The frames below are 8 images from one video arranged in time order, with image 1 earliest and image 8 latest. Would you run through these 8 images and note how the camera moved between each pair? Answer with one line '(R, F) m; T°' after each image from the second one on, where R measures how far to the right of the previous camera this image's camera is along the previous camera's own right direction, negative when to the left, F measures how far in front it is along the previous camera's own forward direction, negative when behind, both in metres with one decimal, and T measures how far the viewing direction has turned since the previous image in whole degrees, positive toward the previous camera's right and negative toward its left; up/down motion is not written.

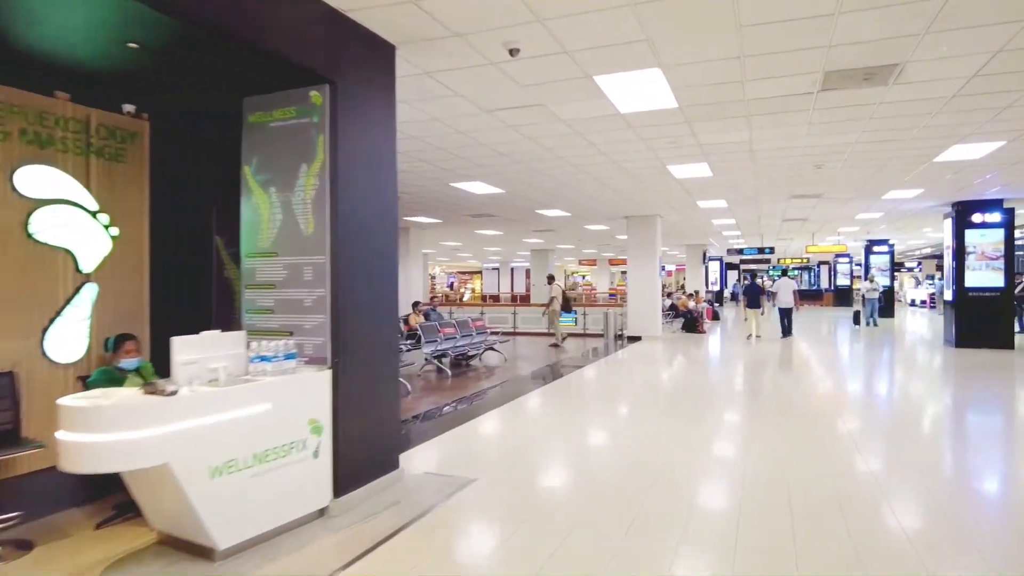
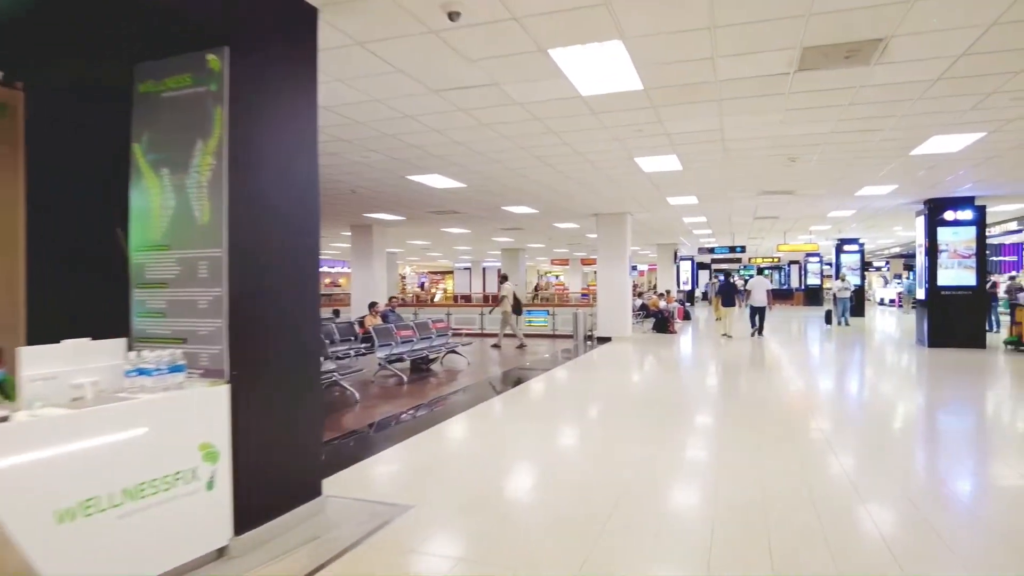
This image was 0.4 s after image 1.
(+0.1, +0.4) m; +2°
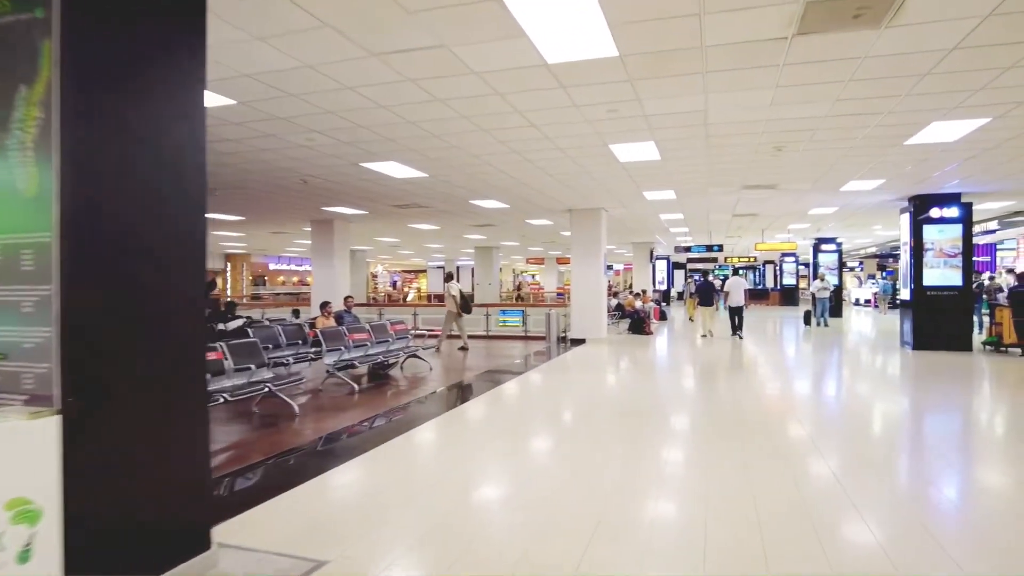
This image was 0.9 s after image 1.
(+0.1, +0.6) m; +2°
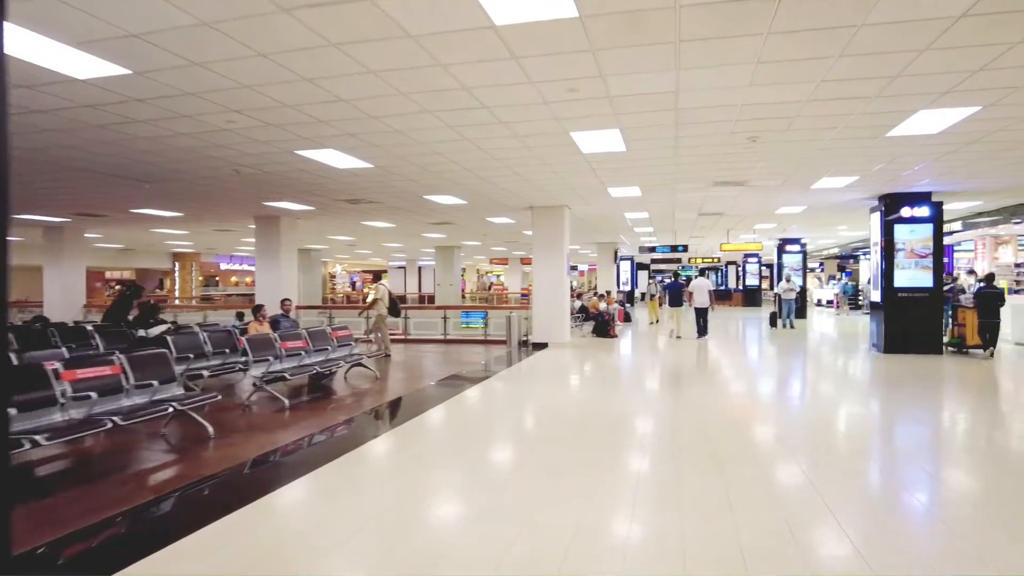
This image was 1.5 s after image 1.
(+0.1, +0.6) m; +3°
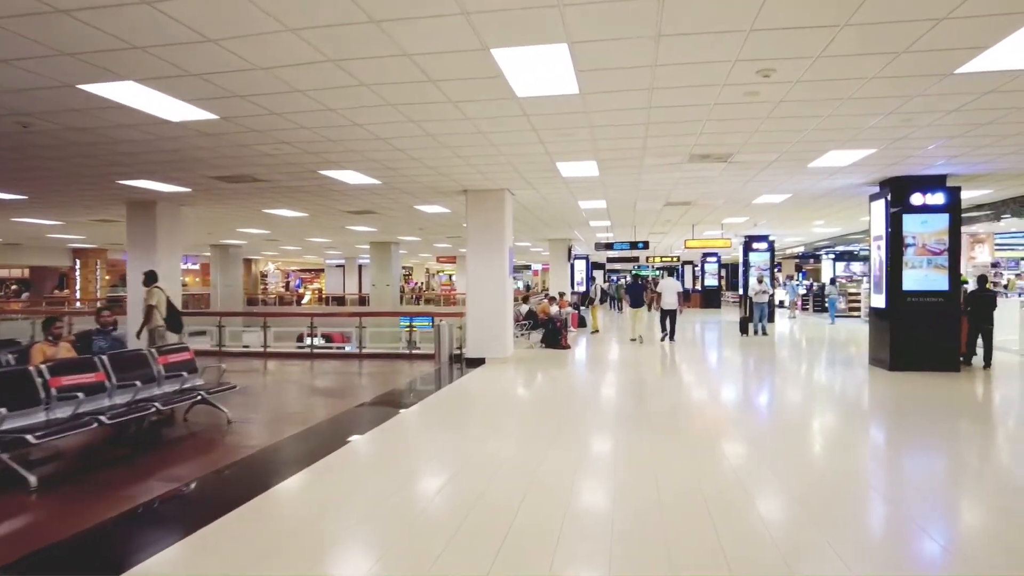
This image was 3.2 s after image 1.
(+0.3, +1.8) m; +4°
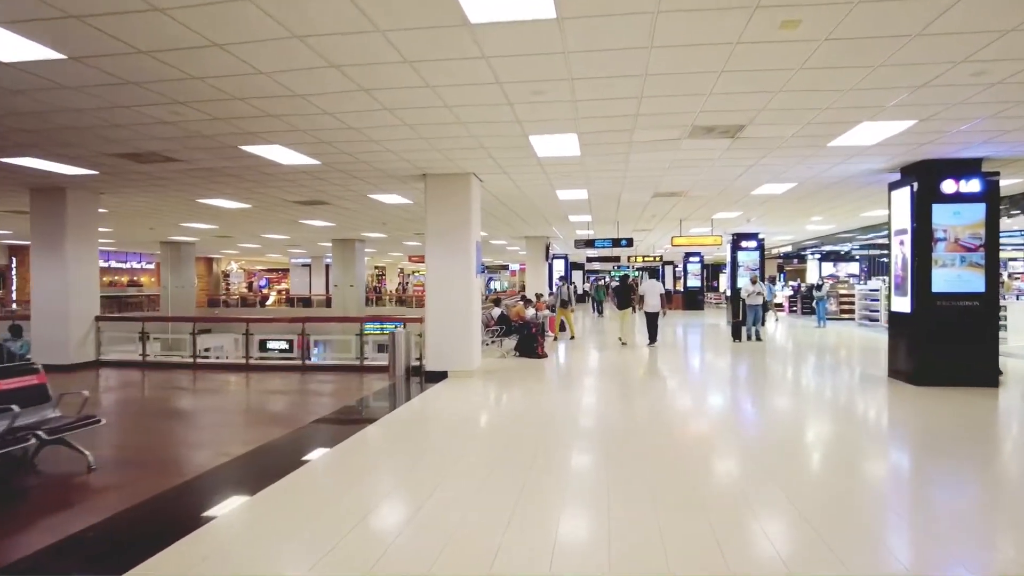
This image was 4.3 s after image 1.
(+0.1, +1.1) m; +2°
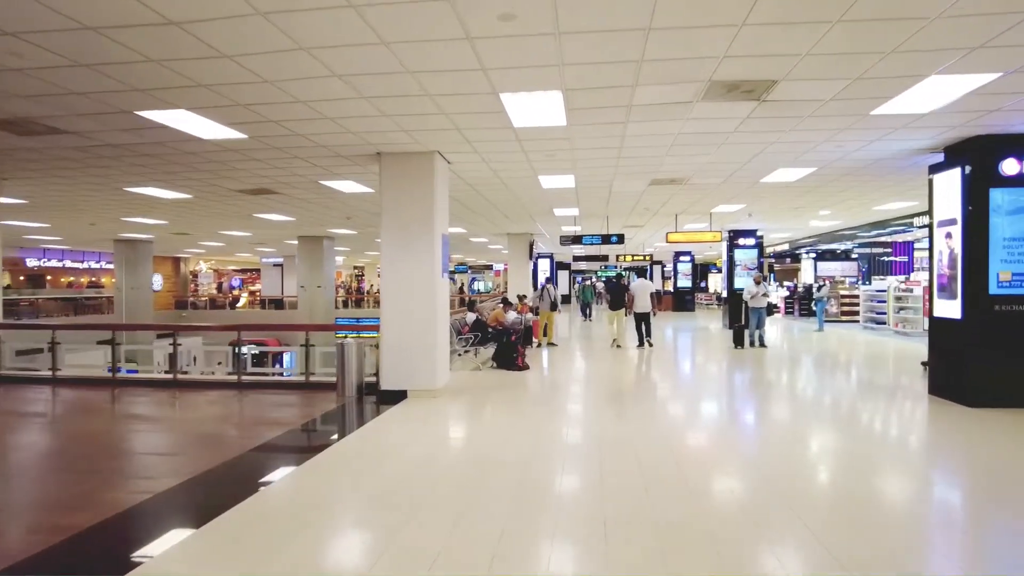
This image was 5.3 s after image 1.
(+0.1, +1.1) m; +1°
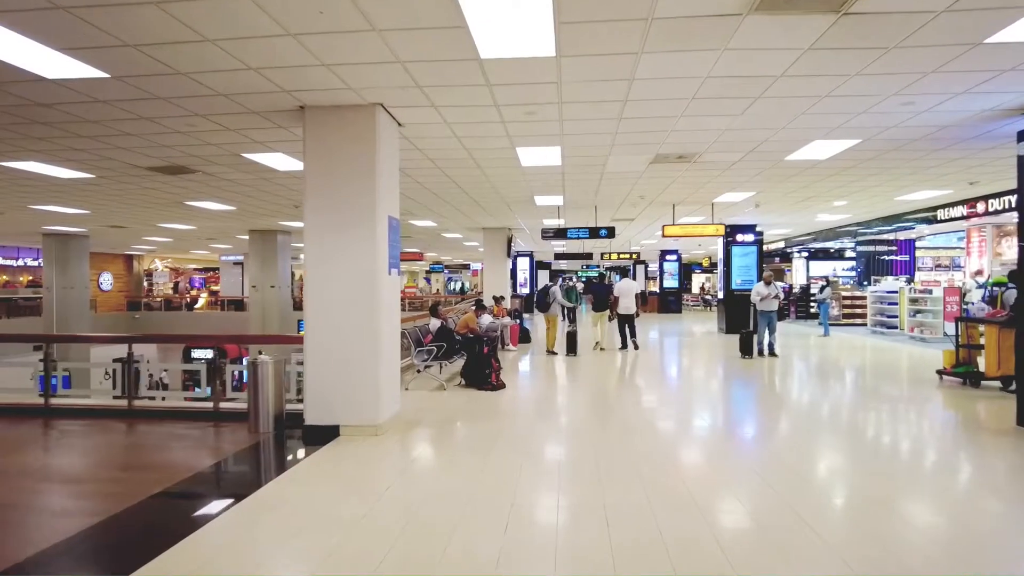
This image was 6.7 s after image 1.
(+0.1, +1.4) m; +2°
